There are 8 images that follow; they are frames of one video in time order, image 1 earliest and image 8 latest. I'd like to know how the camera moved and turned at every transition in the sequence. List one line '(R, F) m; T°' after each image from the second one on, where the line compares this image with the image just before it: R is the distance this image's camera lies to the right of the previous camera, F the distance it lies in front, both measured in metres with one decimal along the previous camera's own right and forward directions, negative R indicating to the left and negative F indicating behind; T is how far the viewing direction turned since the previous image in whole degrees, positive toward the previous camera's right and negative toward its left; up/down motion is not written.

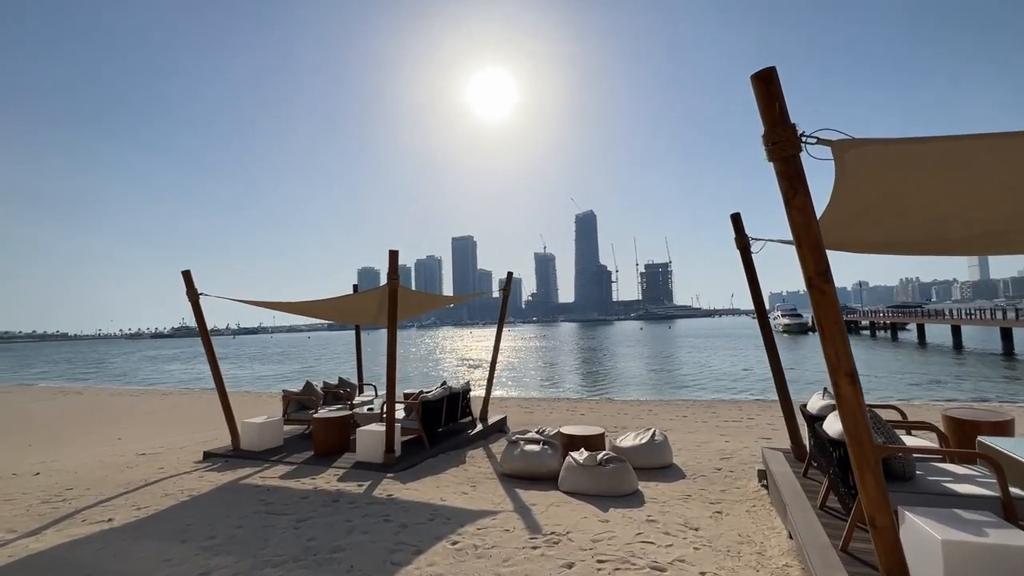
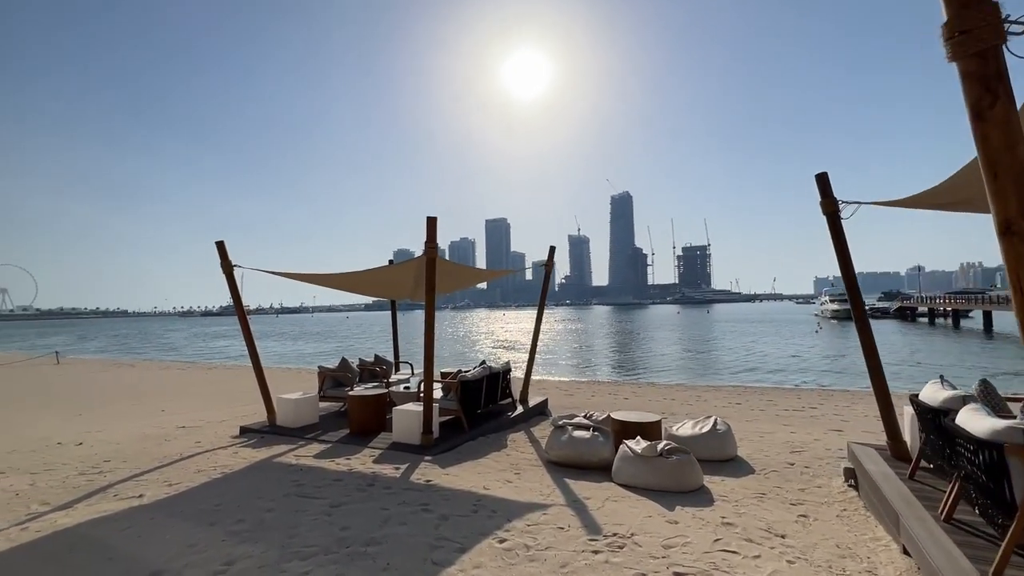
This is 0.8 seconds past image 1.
(-0.2, +0.6) m; -4°
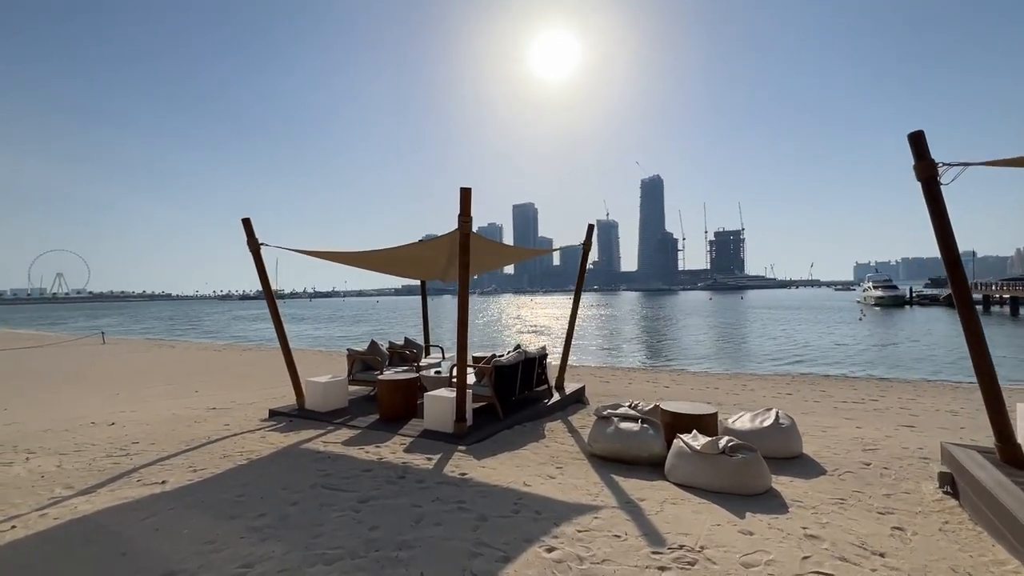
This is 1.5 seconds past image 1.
(-0.2, +0.5) m; -3°
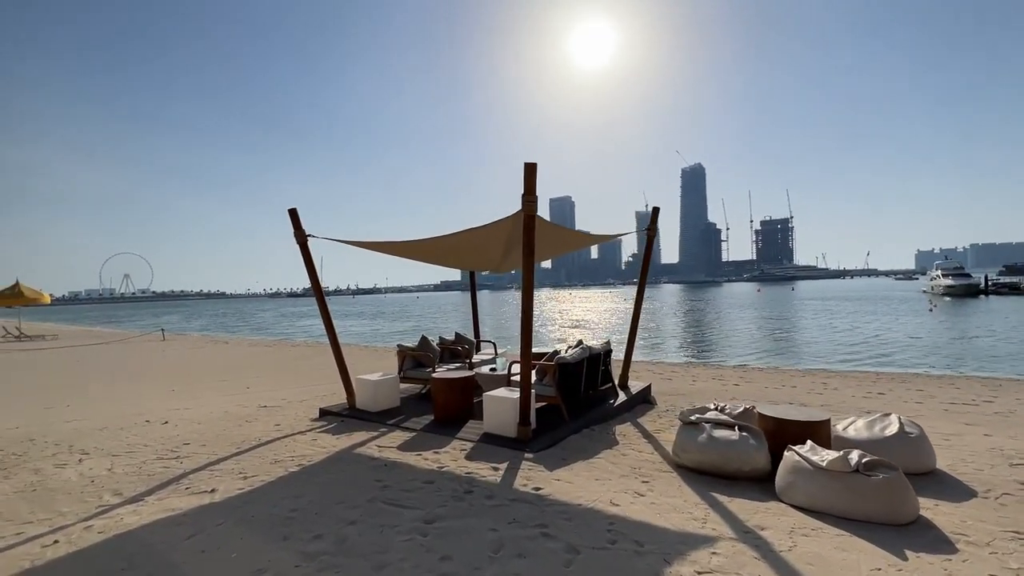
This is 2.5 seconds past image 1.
(-0.3, +0.6) m; -5°
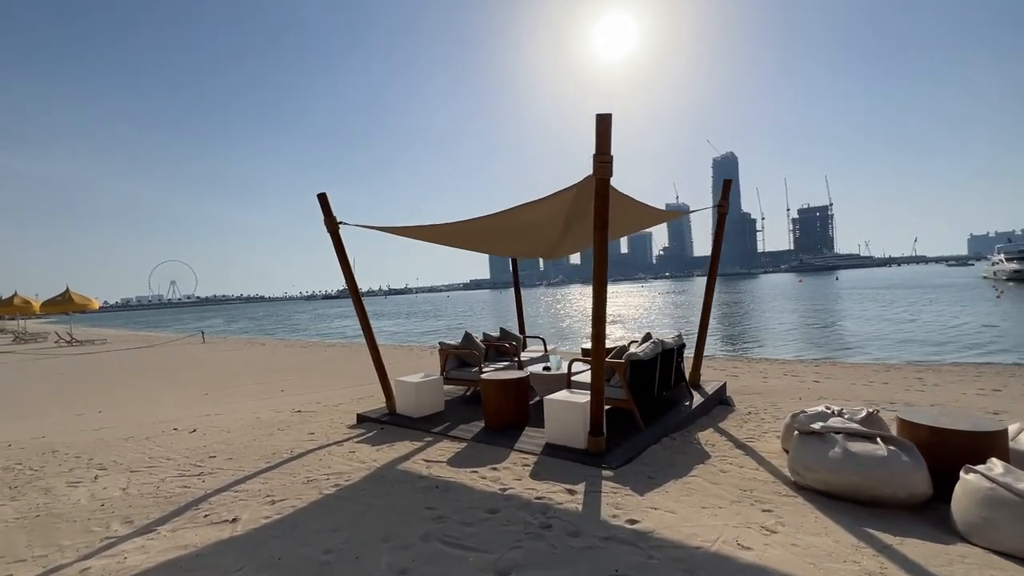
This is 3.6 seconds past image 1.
(-0.3, +0.8) m; -4°
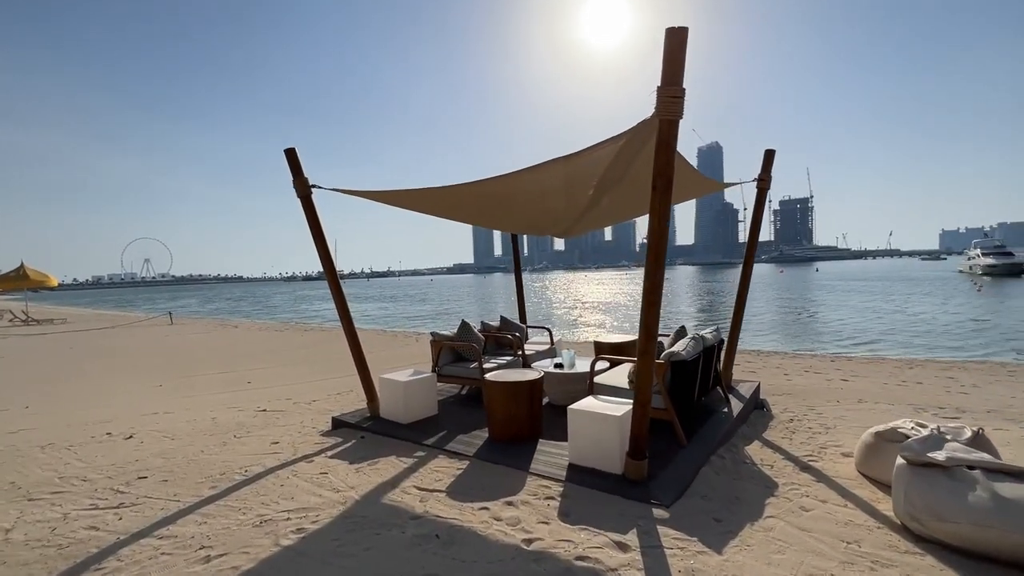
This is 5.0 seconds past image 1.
(-0.3, +1.0) m; +2°
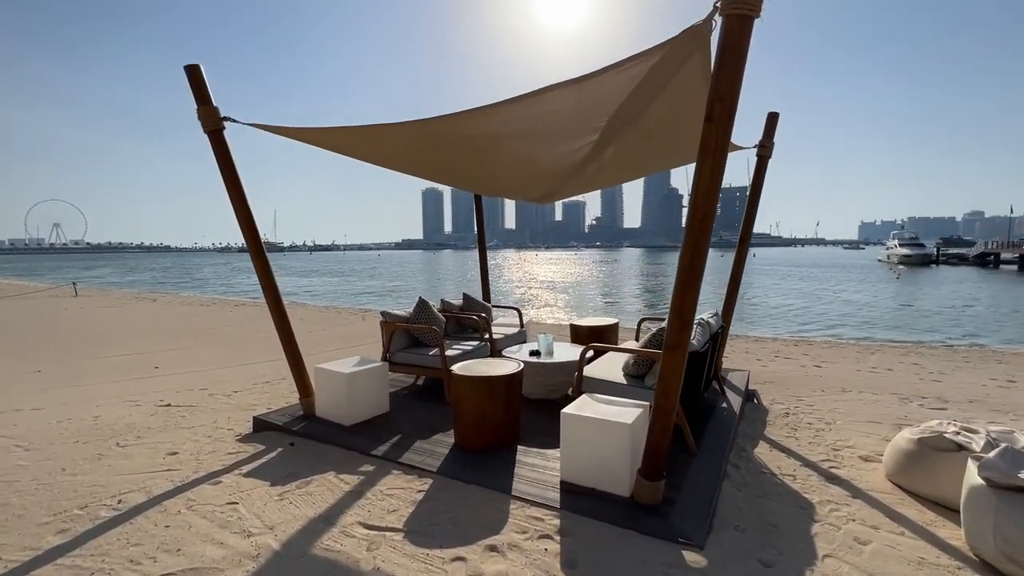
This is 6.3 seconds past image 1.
(-0.2, +0.9) m; +6°
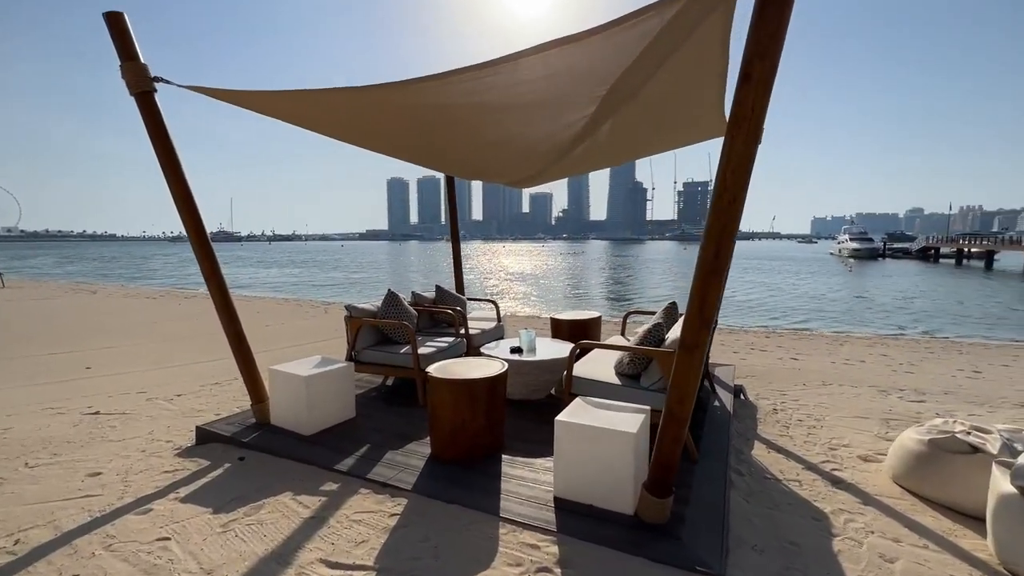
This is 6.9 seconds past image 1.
(-0.1, +0.4) m; +4°
